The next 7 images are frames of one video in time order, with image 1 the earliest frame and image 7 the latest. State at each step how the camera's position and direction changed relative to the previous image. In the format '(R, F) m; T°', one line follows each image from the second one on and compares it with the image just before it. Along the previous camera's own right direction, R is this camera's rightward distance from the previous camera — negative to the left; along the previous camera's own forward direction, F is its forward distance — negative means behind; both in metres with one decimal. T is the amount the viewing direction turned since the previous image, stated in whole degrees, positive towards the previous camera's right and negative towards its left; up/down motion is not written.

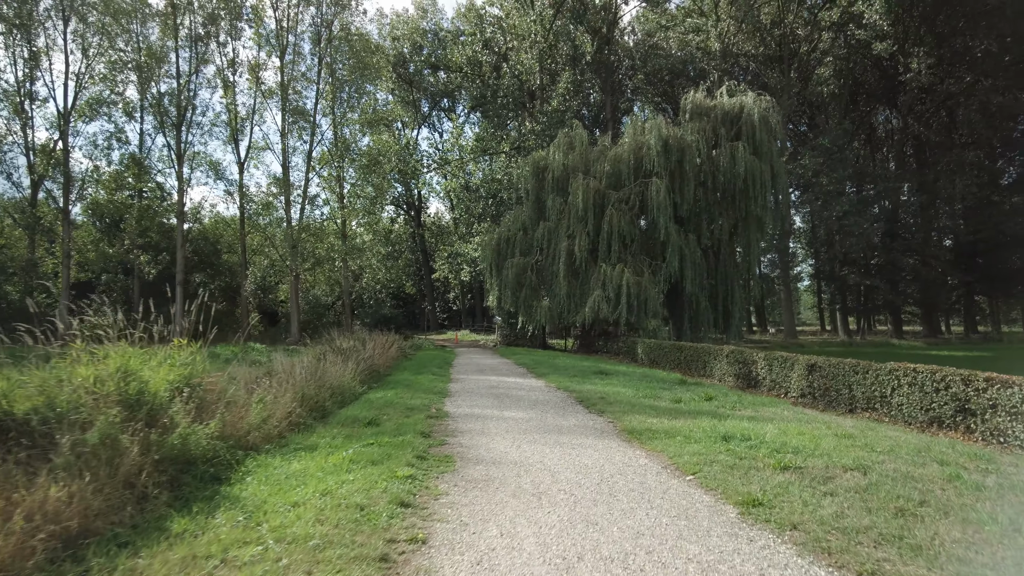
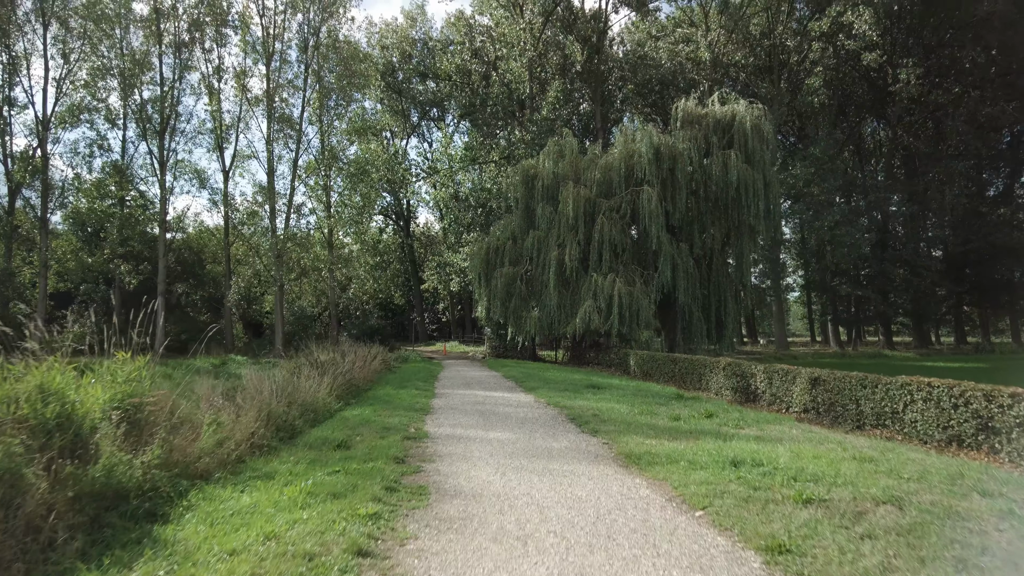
(0.0, +0.5) m; +1°
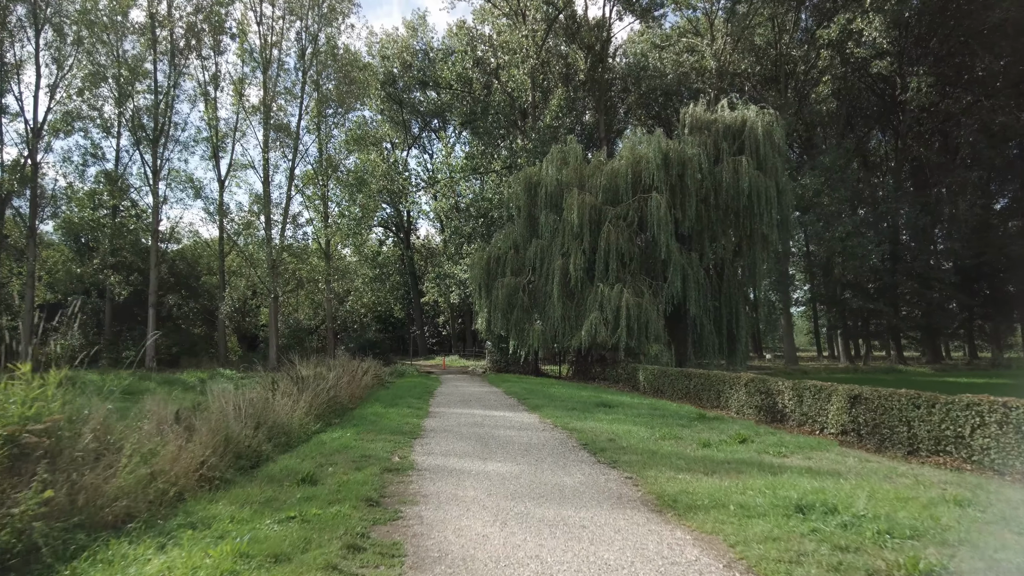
(0.0, +0.9) m; 0°
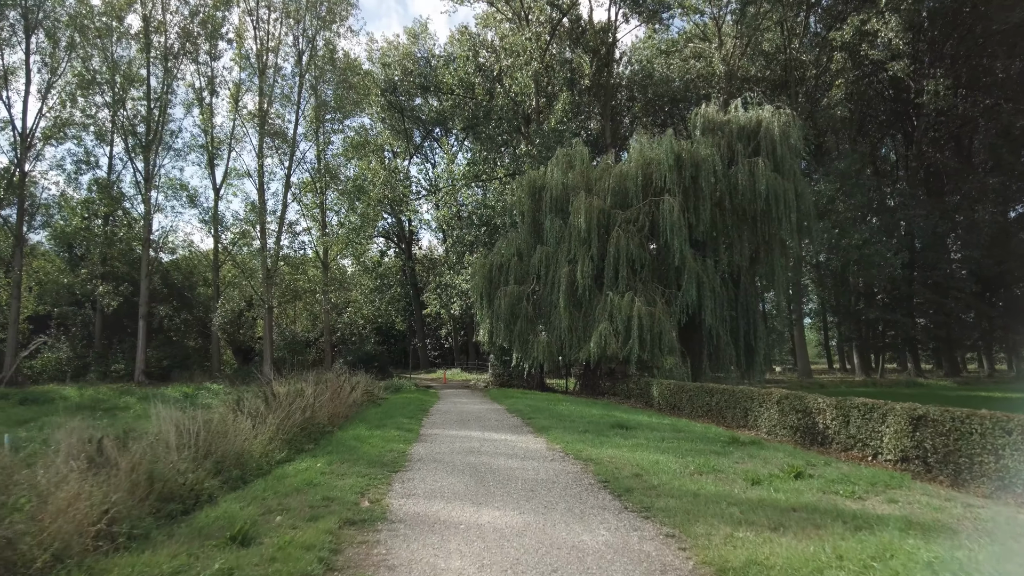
(0.0, +1.0) m; 0°
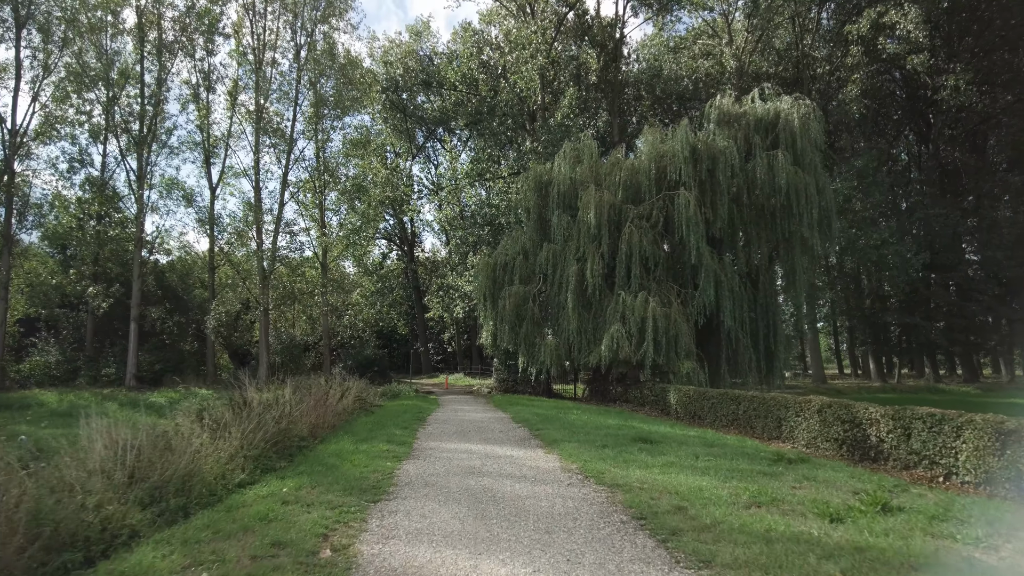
(0.0, +1.0) m; 0°
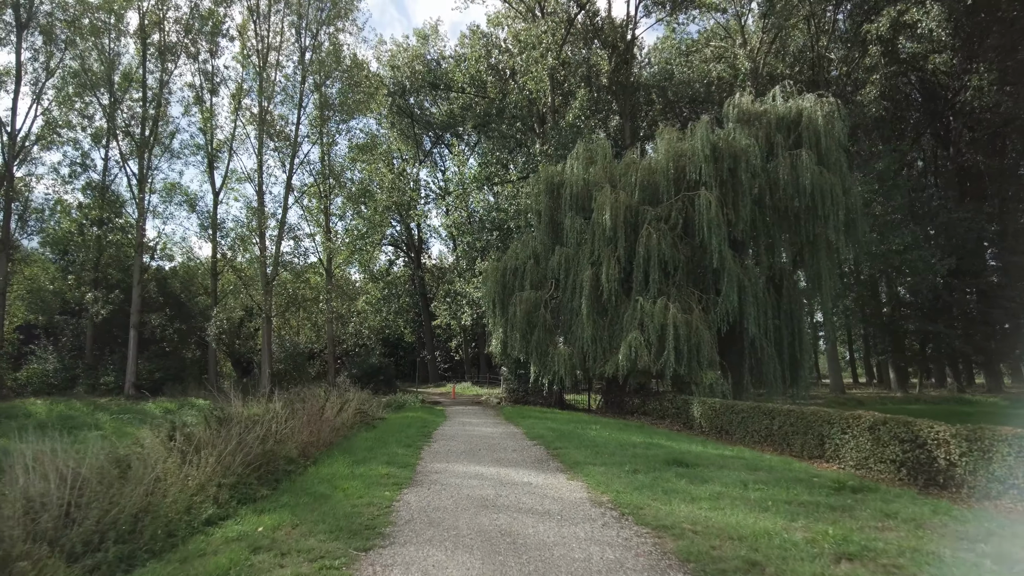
(-0.1, +0.8) m; -1°
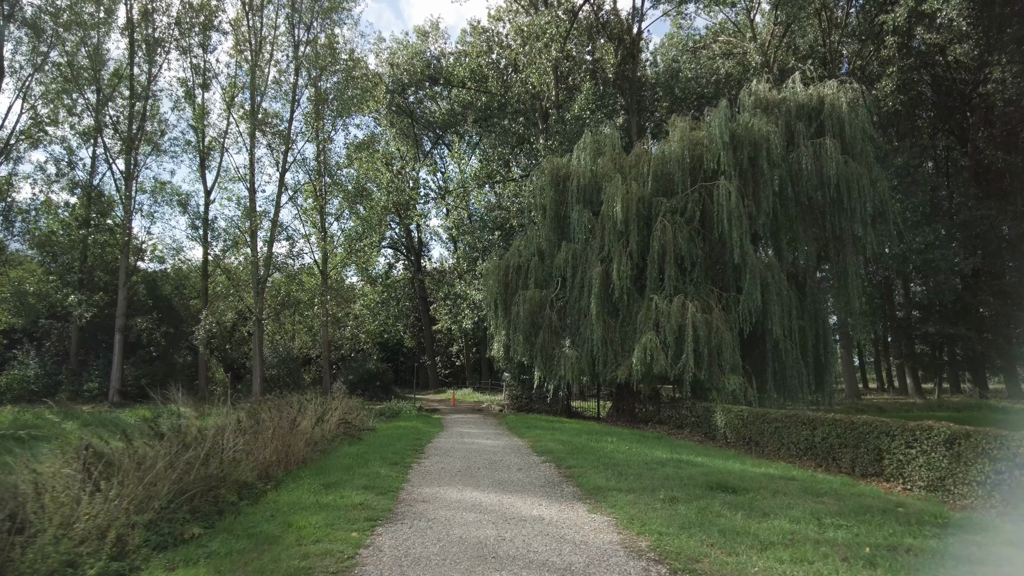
(0.0, +1.1) m; 0°
